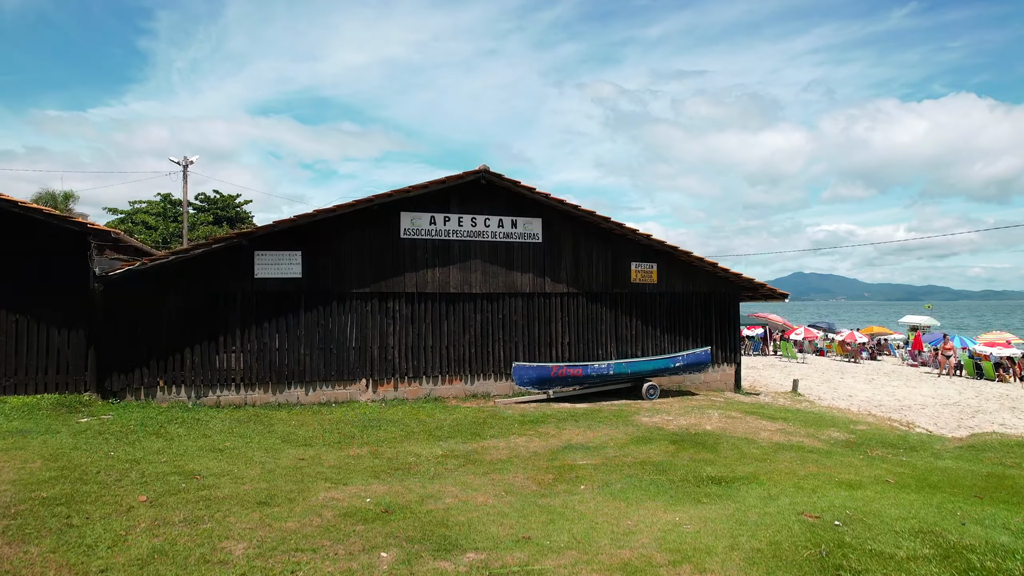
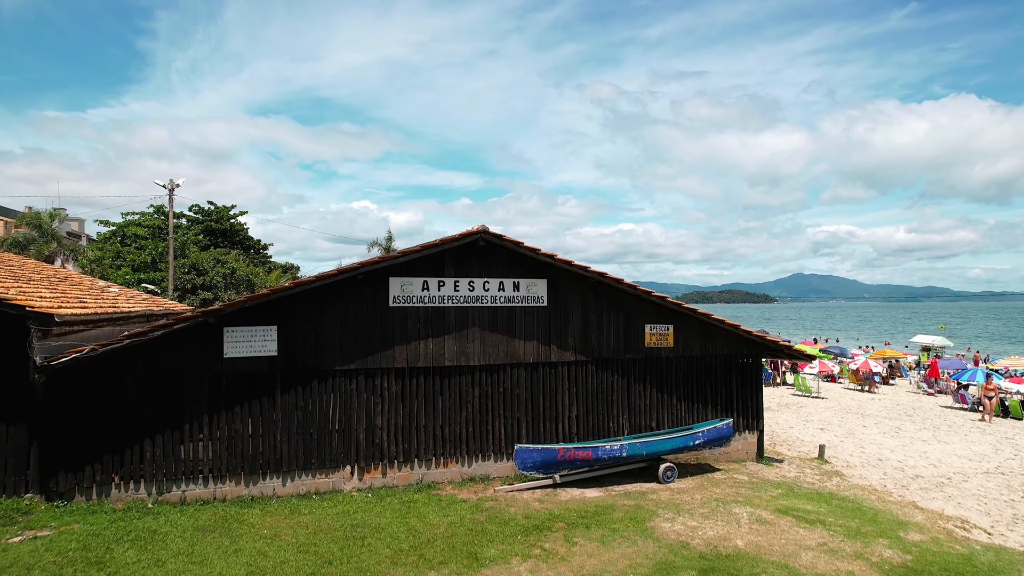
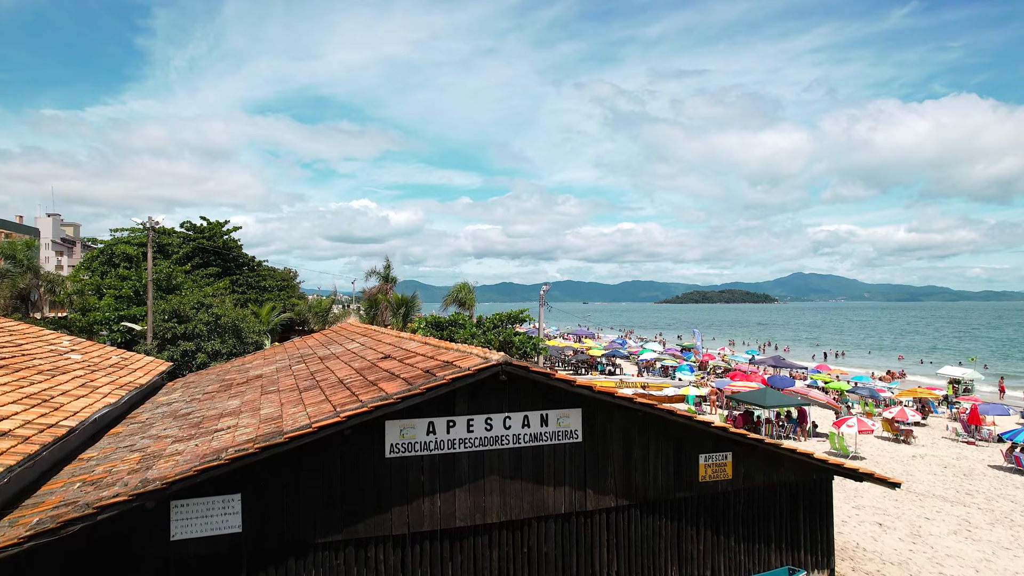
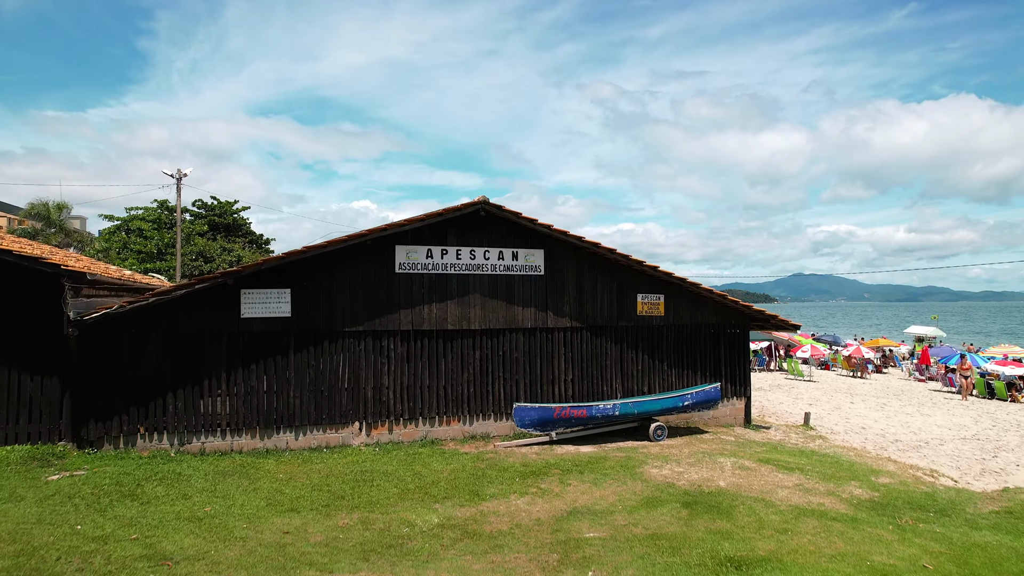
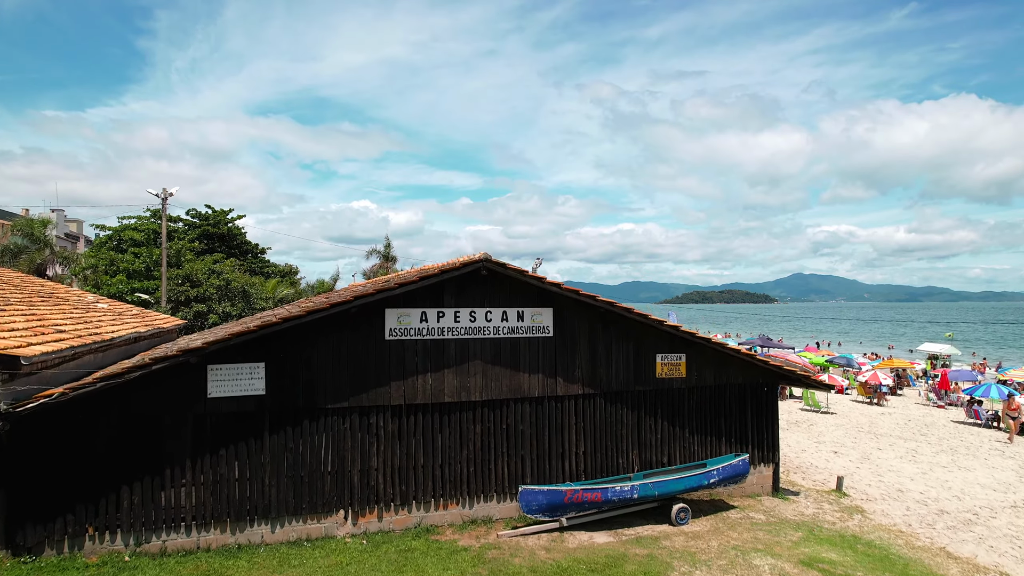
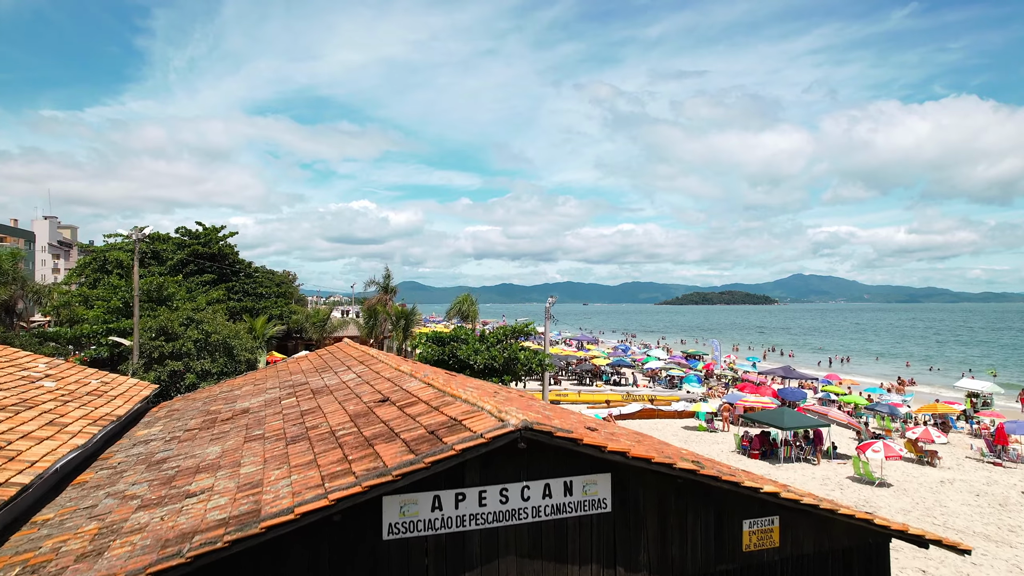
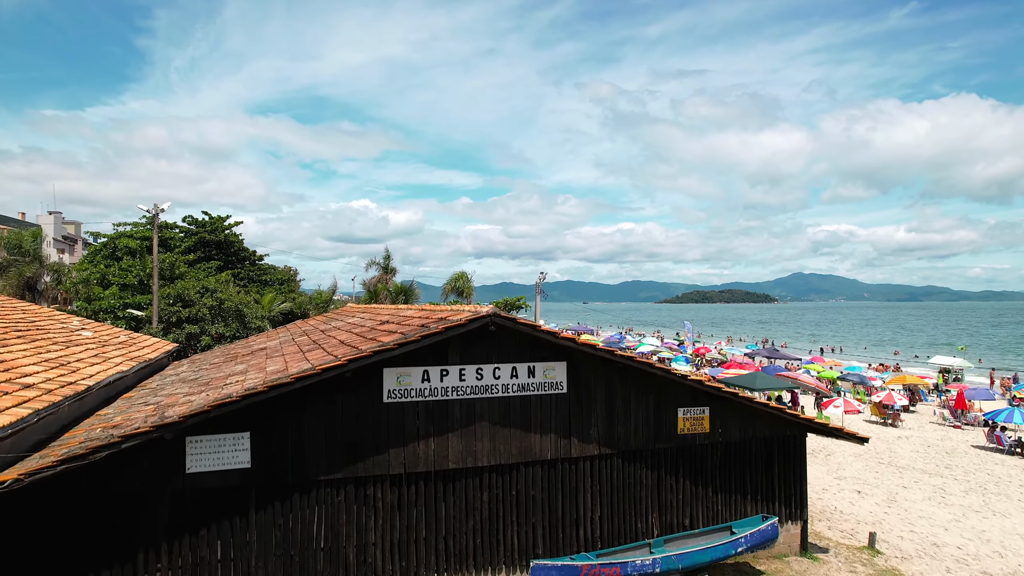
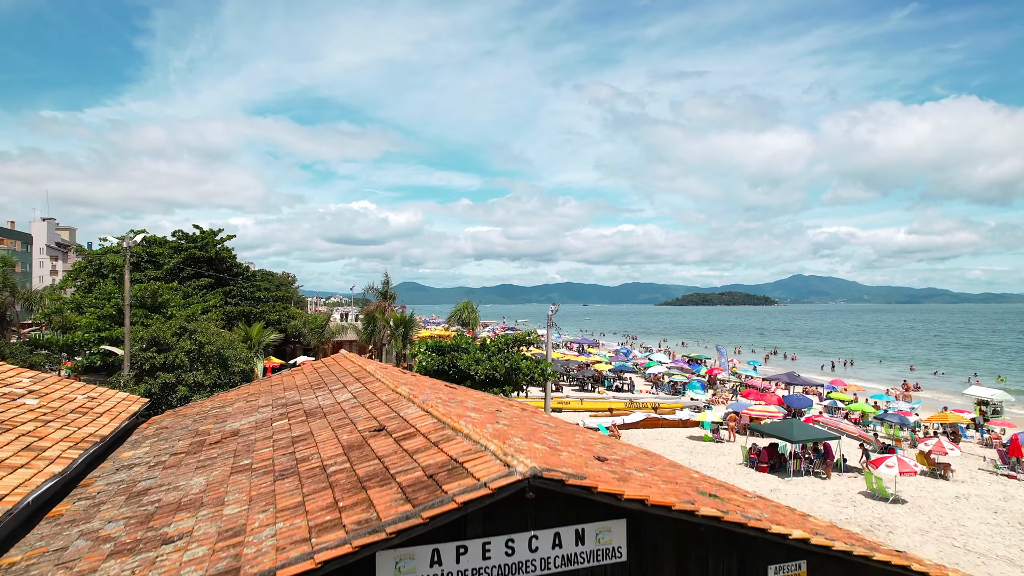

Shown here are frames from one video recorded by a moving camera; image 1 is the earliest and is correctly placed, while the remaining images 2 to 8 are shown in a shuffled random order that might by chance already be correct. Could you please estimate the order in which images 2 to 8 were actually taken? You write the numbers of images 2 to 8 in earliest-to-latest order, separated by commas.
4, 2, 5, 7, 3, 6, 8
